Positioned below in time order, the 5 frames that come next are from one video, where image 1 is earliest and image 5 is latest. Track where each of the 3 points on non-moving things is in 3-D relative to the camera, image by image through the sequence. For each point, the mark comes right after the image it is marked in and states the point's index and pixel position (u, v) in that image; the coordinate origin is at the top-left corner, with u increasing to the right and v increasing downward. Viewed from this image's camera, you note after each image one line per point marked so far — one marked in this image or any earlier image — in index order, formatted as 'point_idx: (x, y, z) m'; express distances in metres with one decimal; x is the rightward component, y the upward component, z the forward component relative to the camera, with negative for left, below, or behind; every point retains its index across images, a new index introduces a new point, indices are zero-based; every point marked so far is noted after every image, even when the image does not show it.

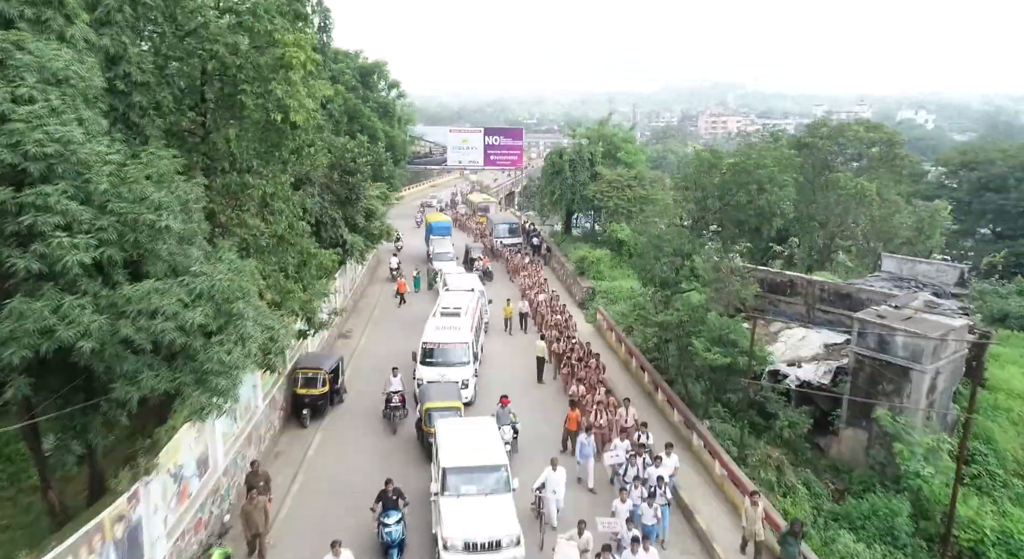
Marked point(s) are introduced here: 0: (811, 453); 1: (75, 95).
0: (+6.8, -4.0, +16.1) m
1: (-5.3, +2.3, +8.6) m
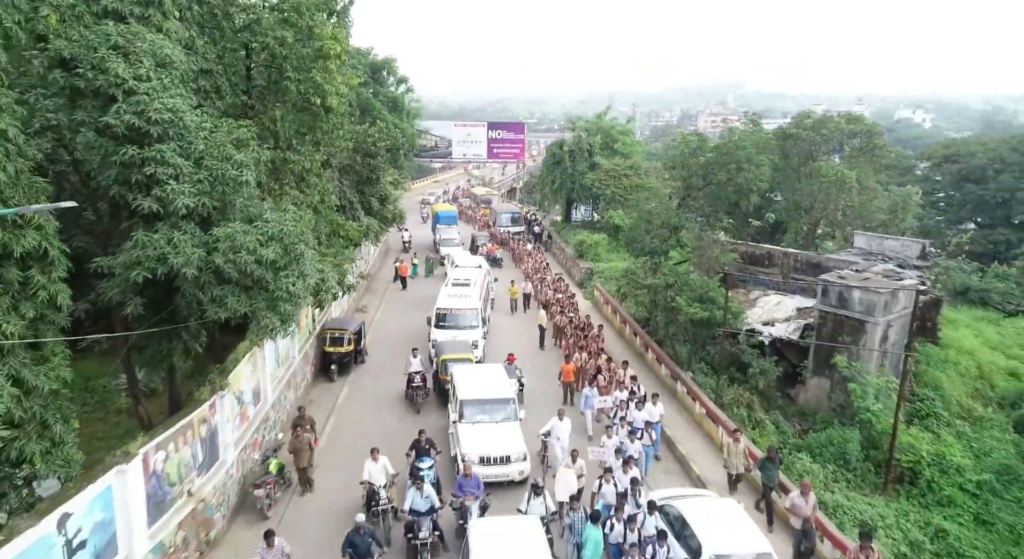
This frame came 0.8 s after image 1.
0: (+7.0, -3.1, +18.3) m
1: (-5.1, +3.1, +10.8) m
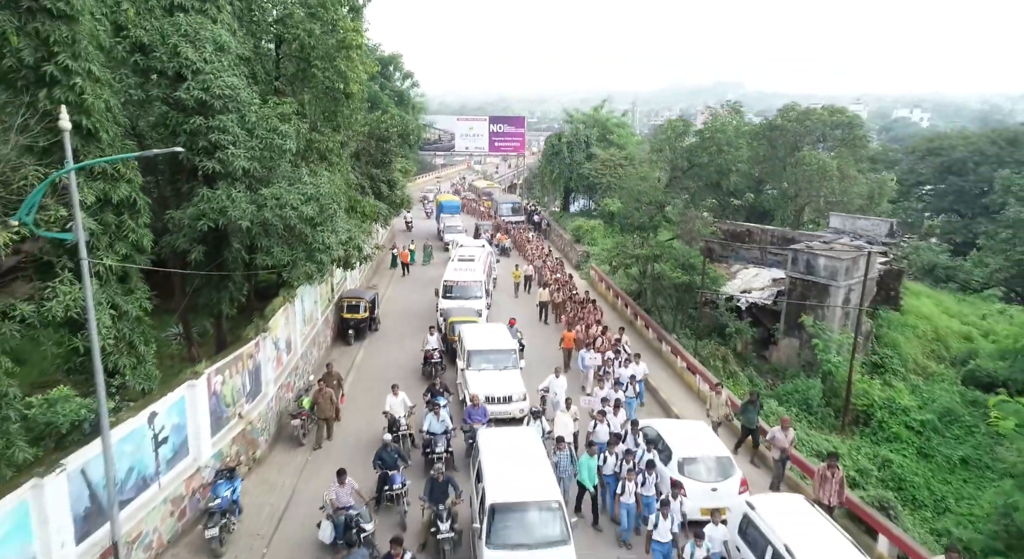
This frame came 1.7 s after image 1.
0: (+7.0, -2.3, +20.3) m
1: (-5.1, +4.0, +12.8) m
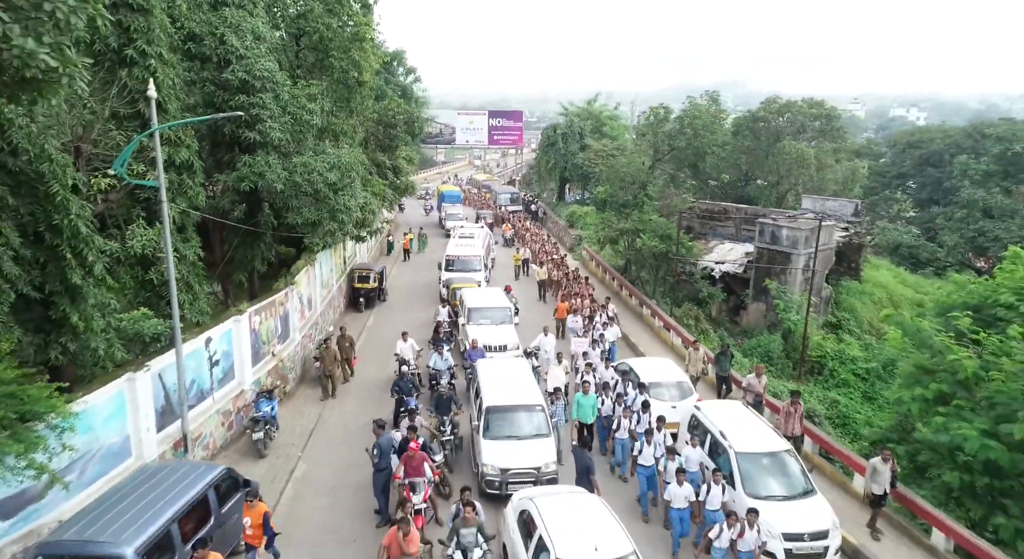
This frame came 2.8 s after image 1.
0: (+6.9, -1.4, +22.5) m
1: (-5.2, +4.9, +15.0) m
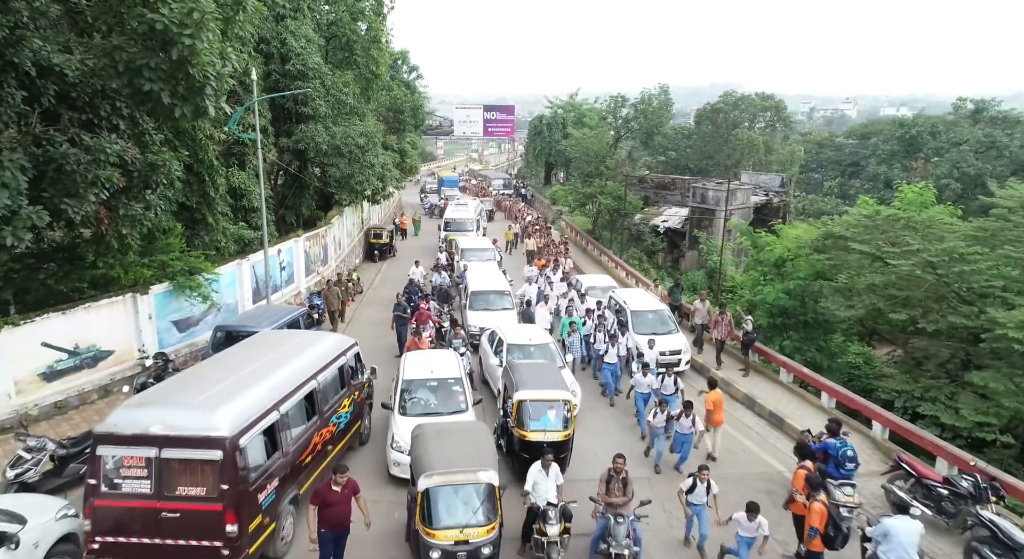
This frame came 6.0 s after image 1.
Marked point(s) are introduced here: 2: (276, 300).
0: (+6.3, +0.4, +28.1) m
1: (-5.7, +6.7, +20.6) m
2: (-6.0, -0.5, +17.9) m
